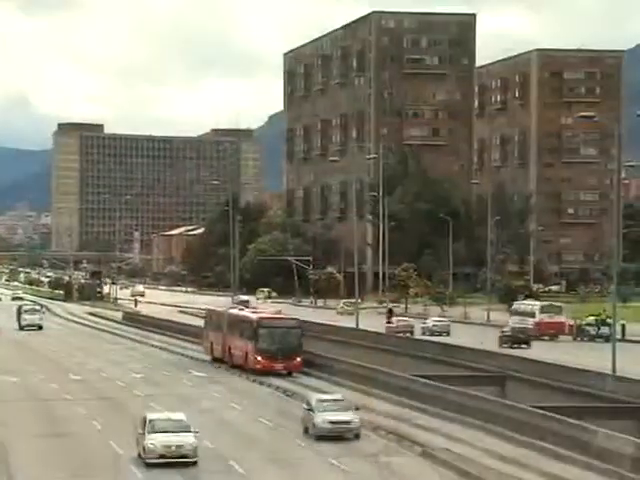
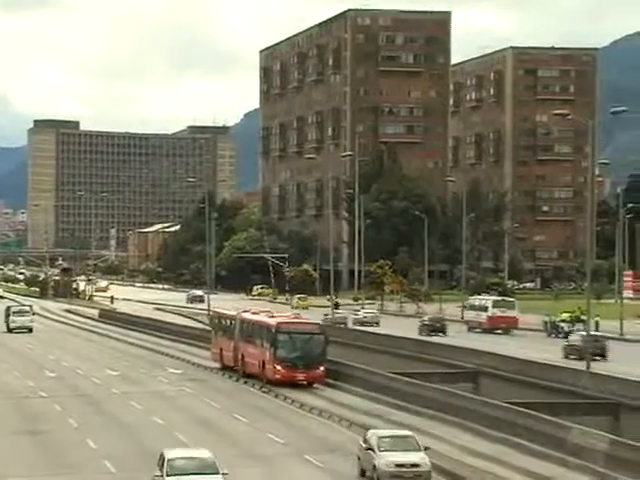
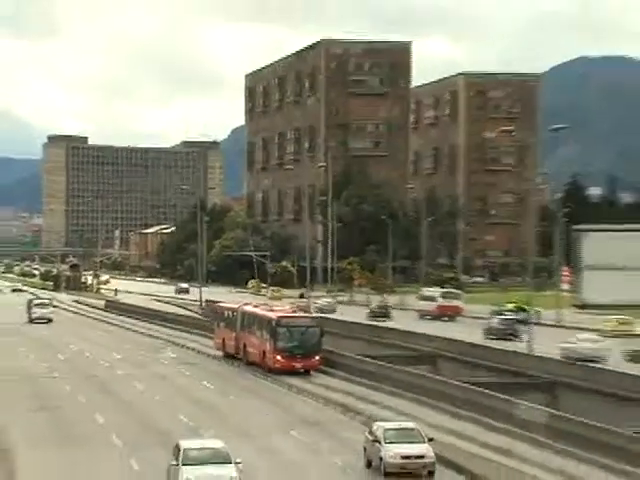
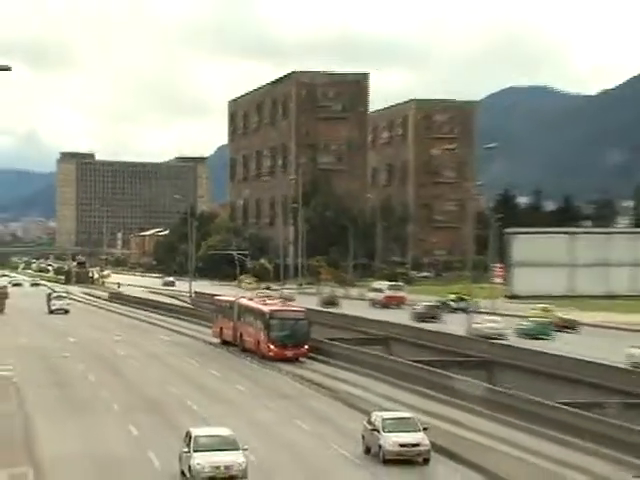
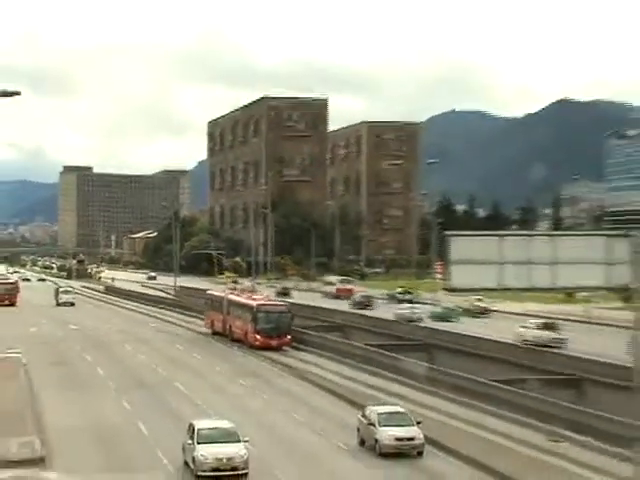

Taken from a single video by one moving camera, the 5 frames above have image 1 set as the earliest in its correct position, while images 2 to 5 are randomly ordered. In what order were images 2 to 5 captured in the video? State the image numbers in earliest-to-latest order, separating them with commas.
2, 3, 4, 5
